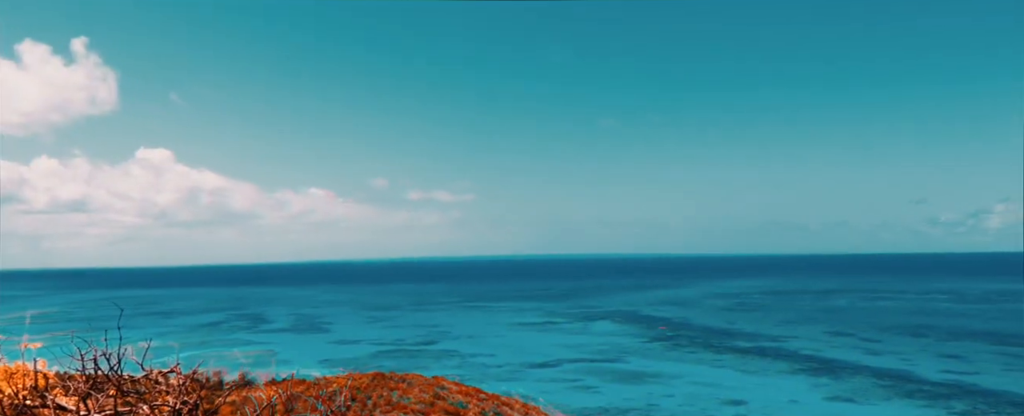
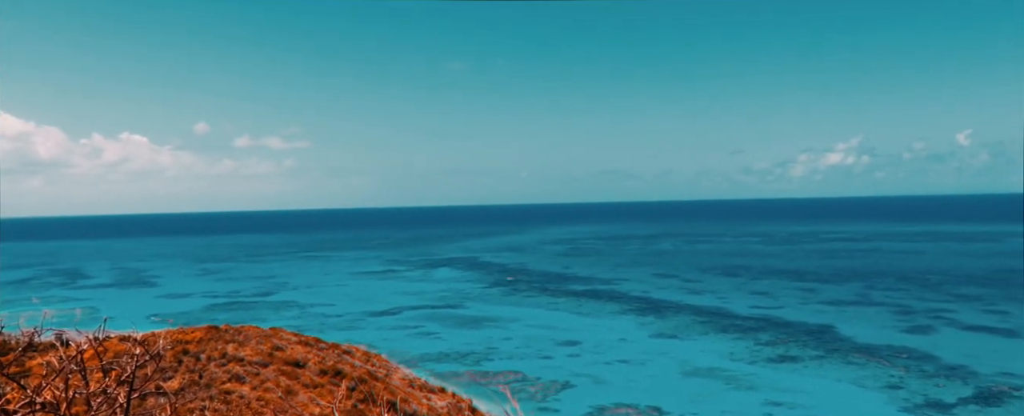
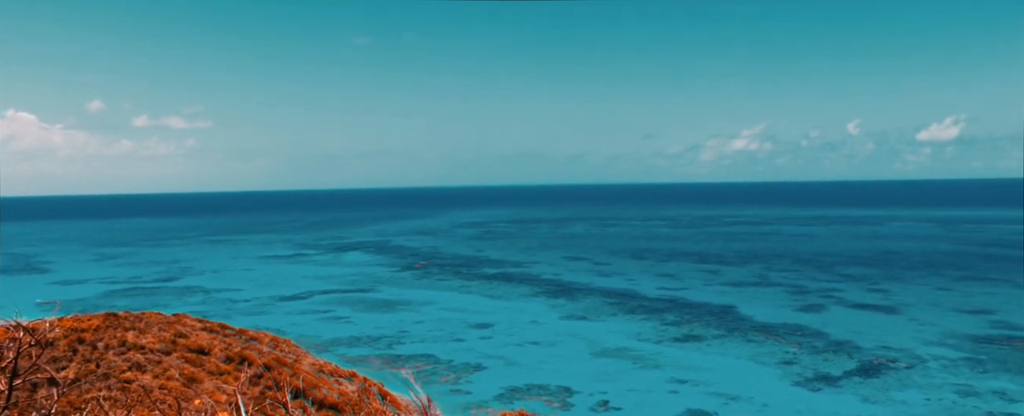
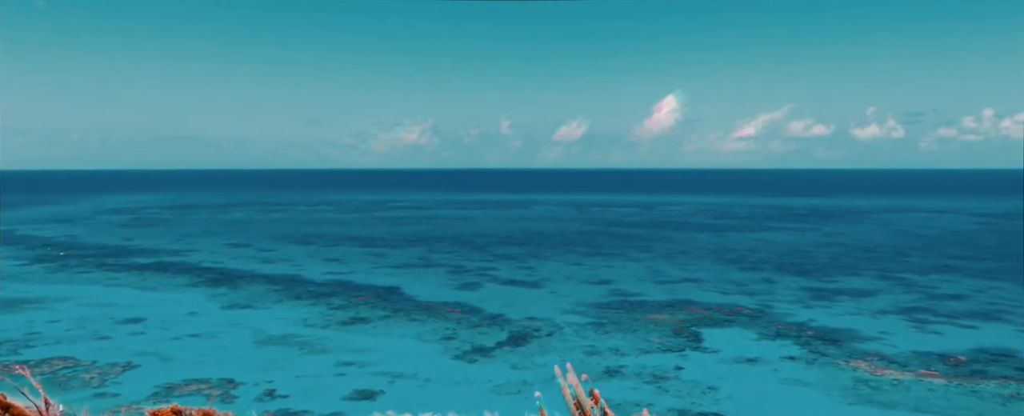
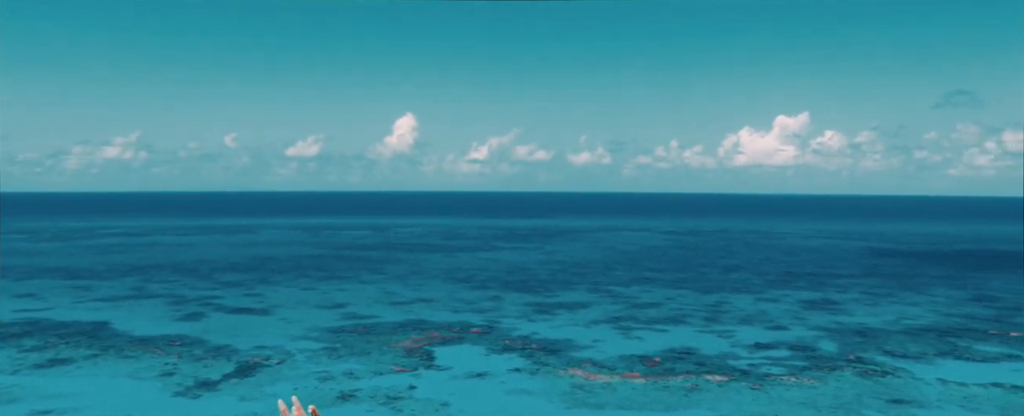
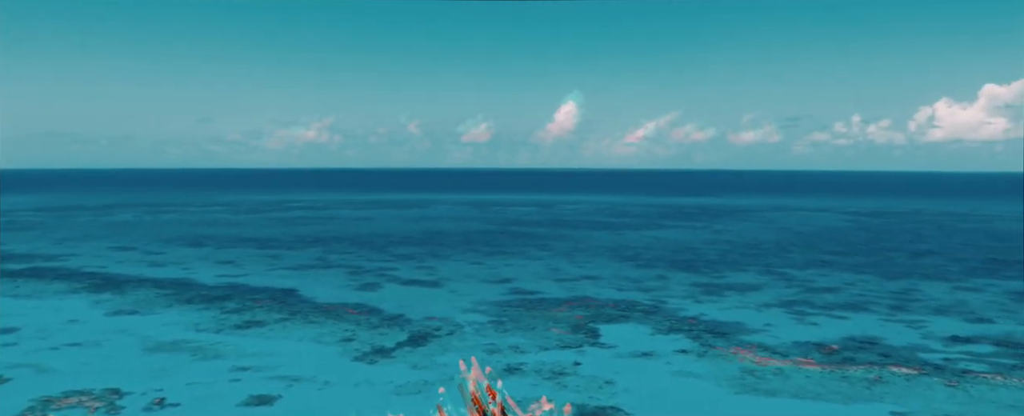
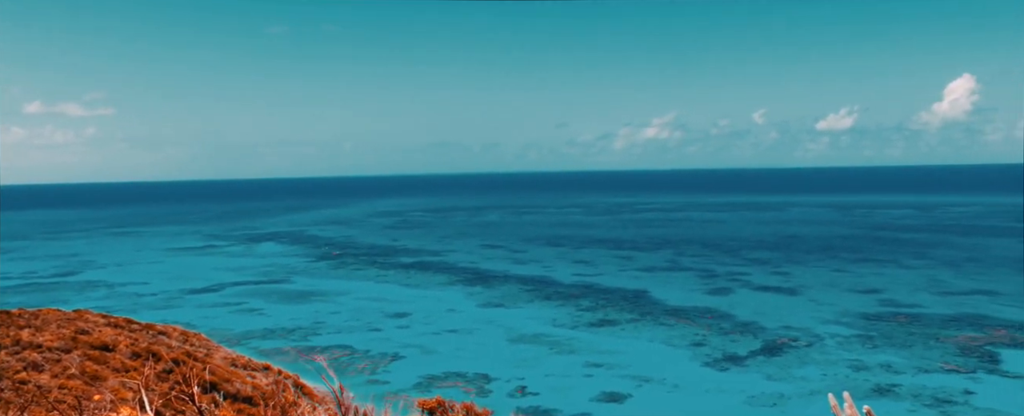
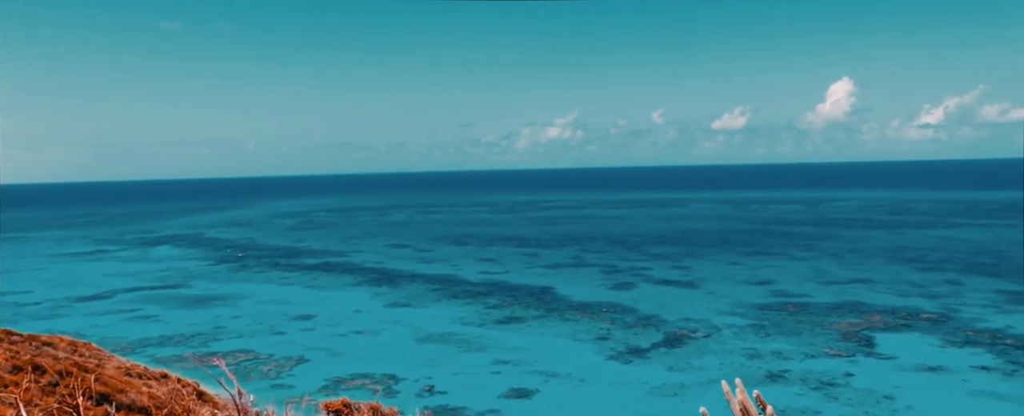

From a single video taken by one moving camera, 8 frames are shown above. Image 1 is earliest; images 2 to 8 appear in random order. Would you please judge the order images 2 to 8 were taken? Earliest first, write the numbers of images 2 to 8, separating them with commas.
2, 3, 7, 8, 4, 6, 5
